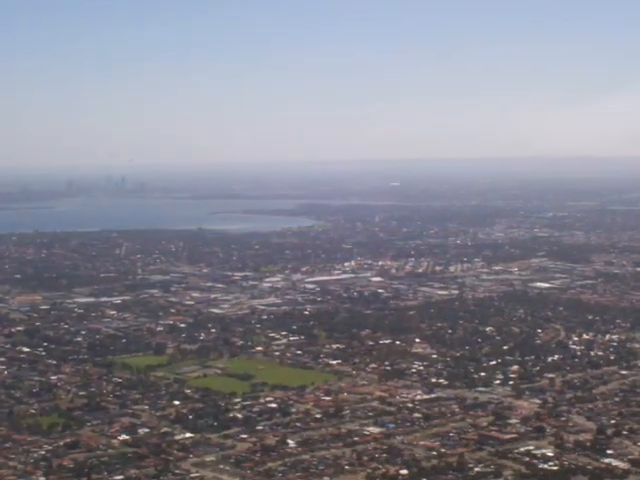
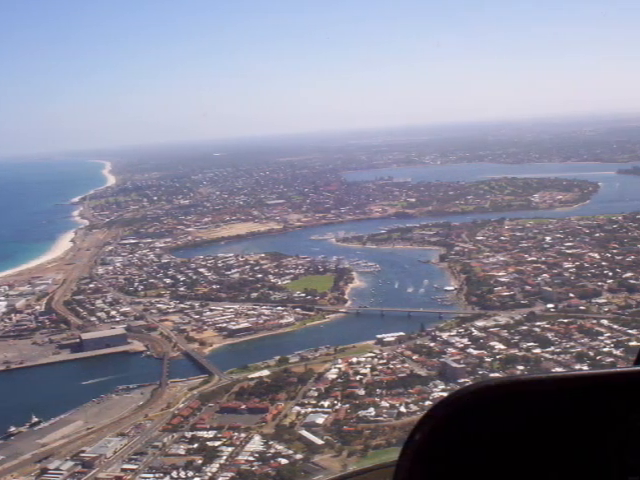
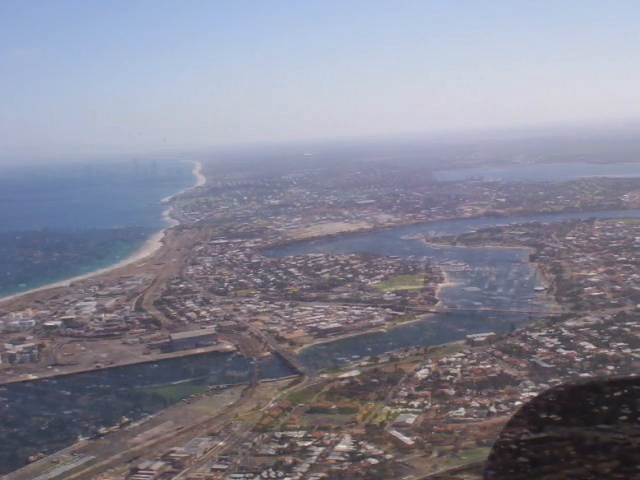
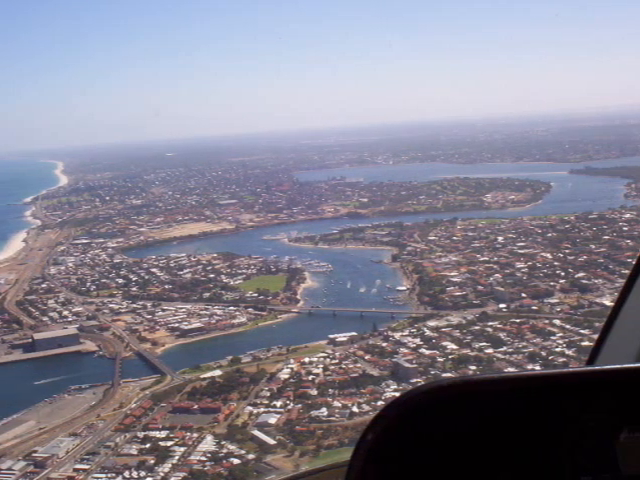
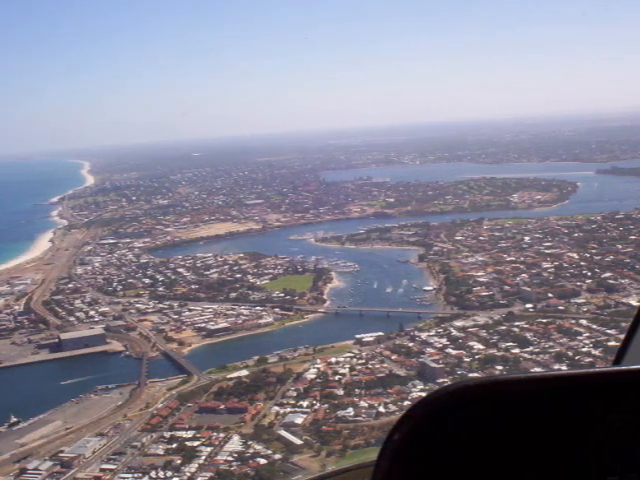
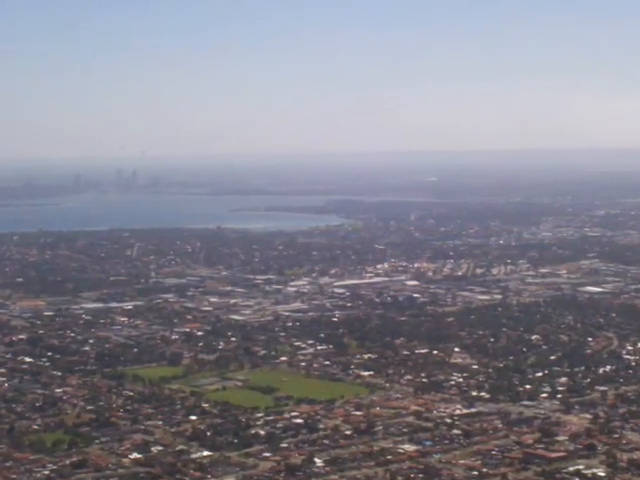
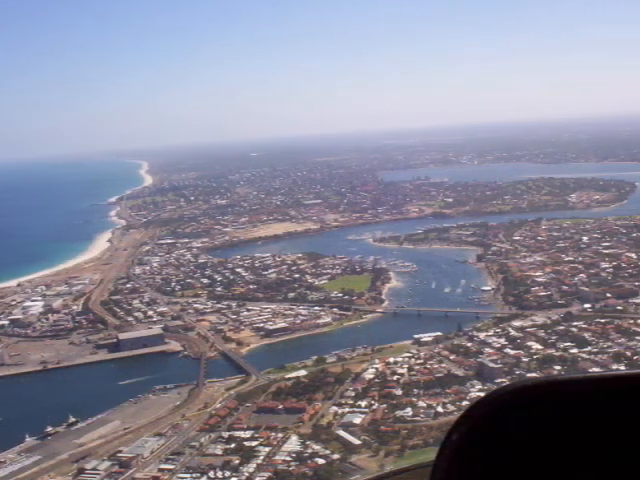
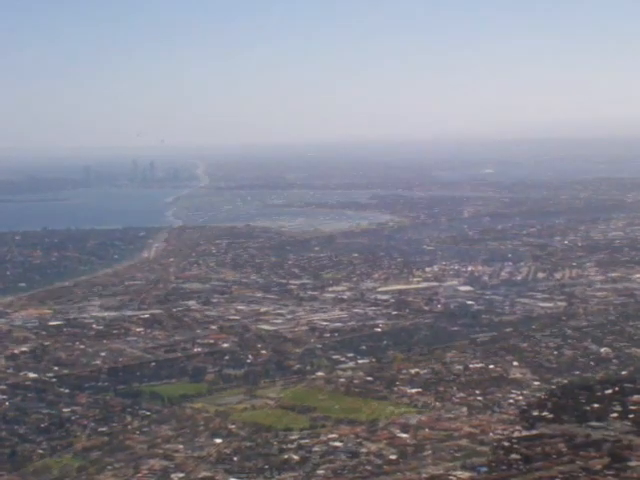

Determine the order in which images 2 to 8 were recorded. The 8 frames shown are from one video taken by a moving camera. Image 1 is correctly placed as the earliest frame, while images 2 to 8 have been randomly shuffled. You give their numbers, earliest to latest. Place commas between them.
6, 8, 3, 7, 2, 5, 4
